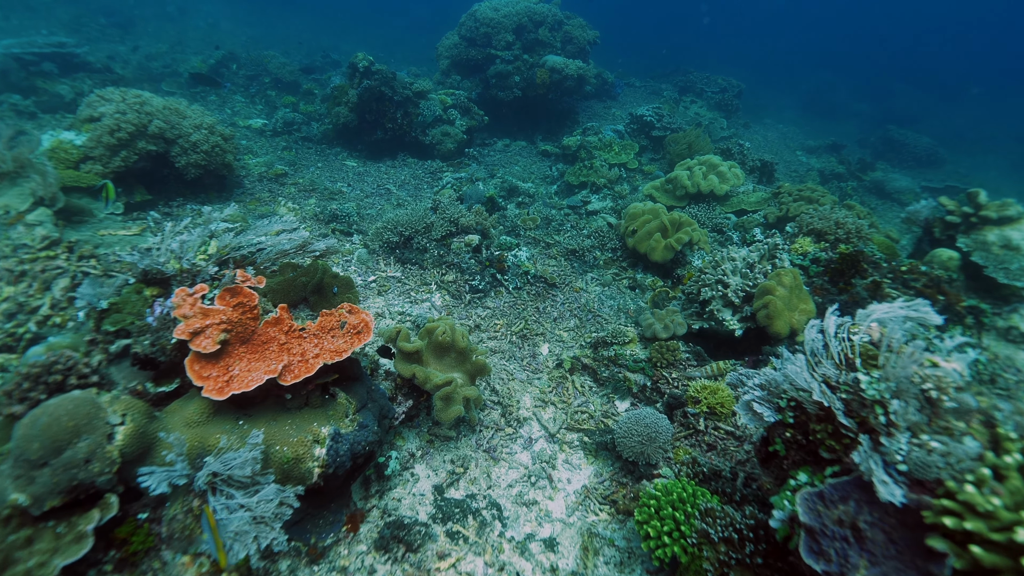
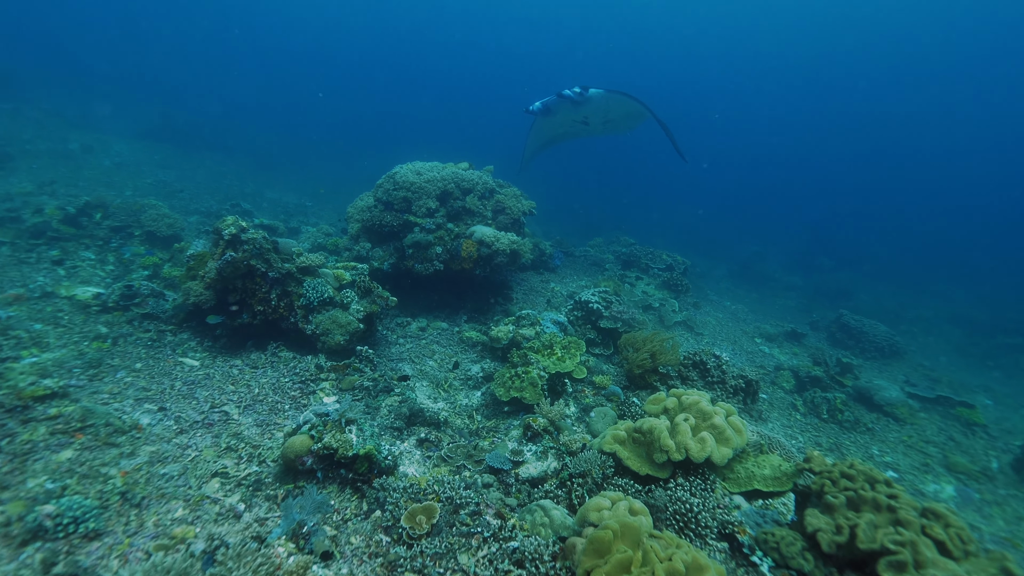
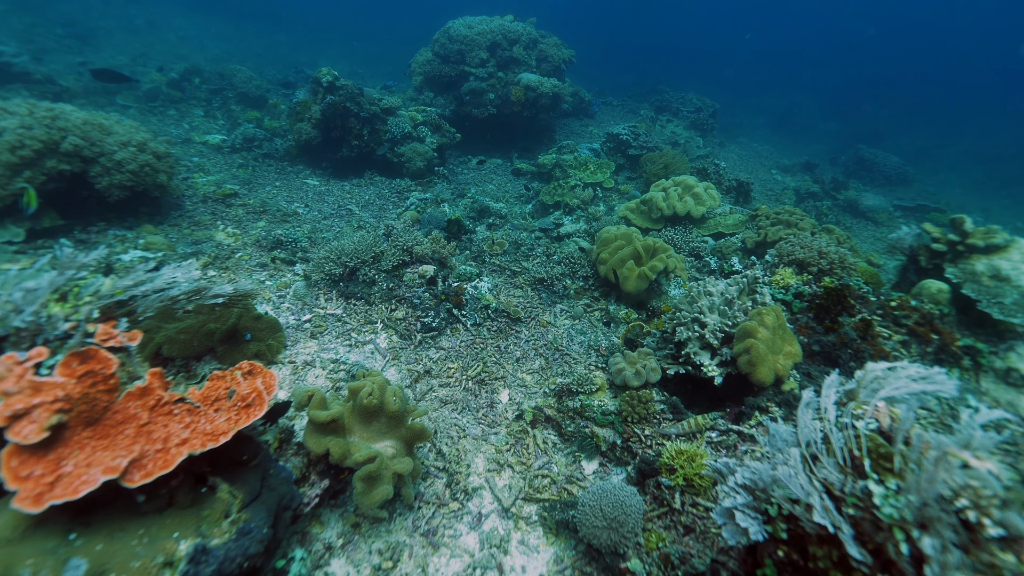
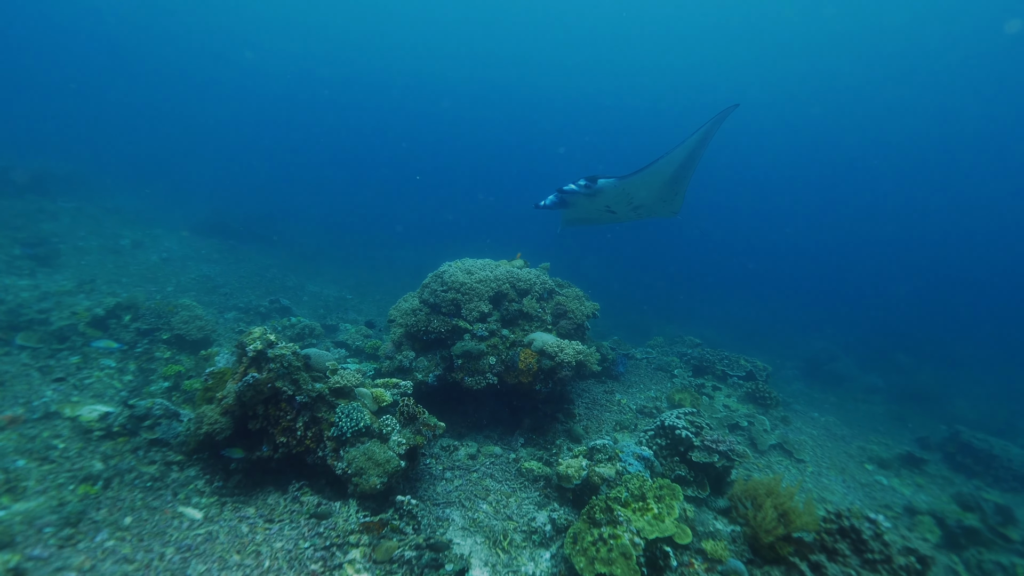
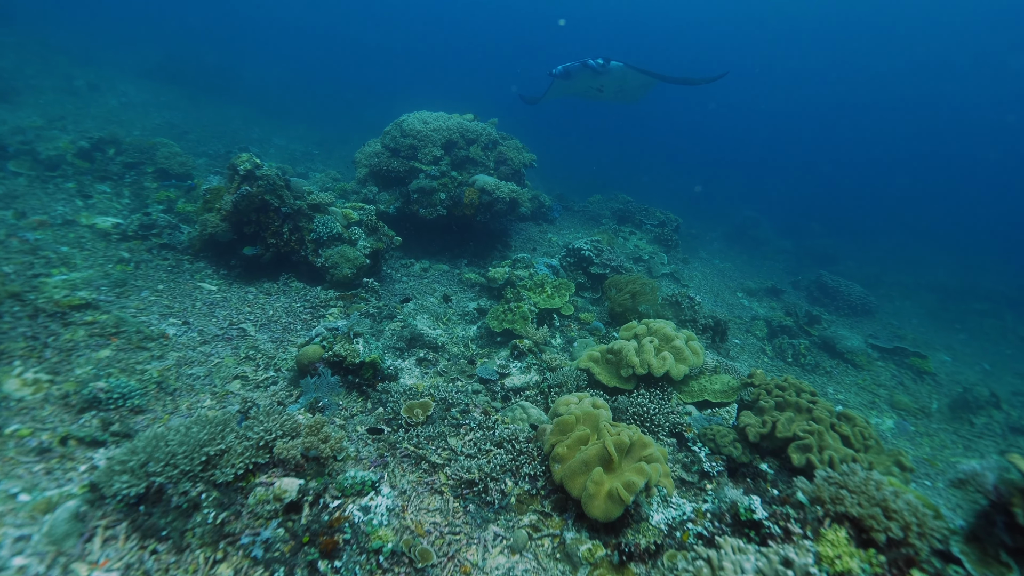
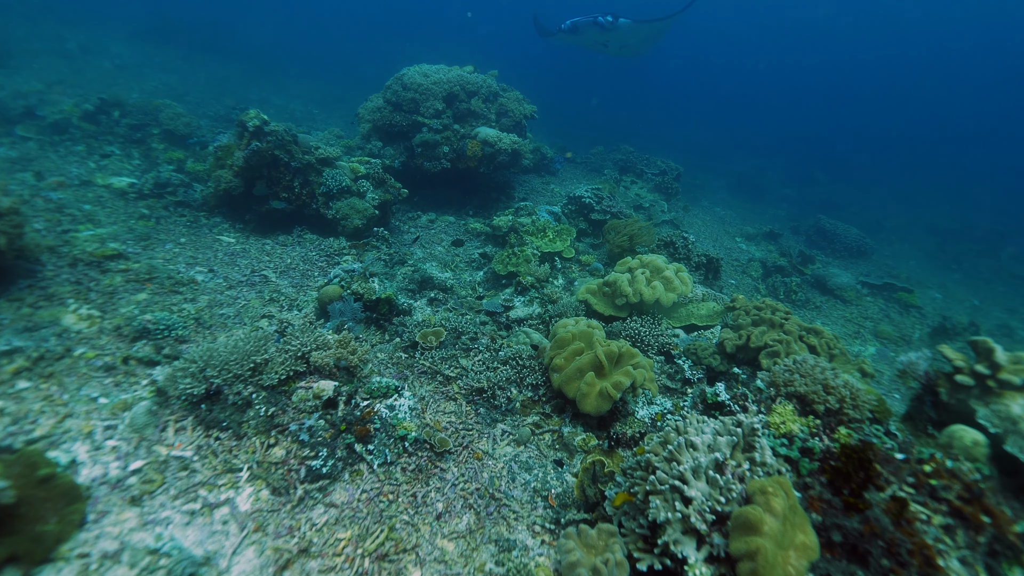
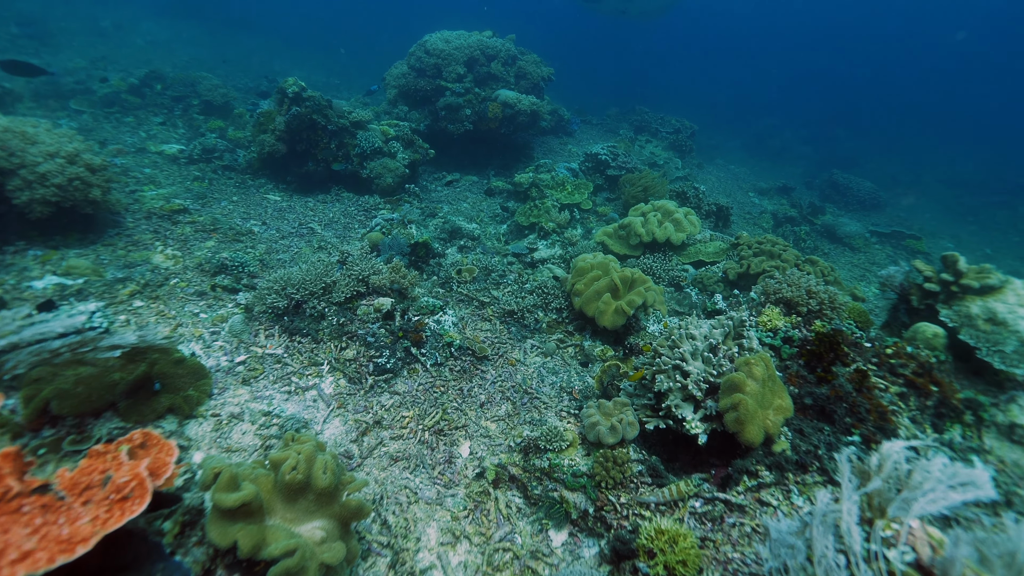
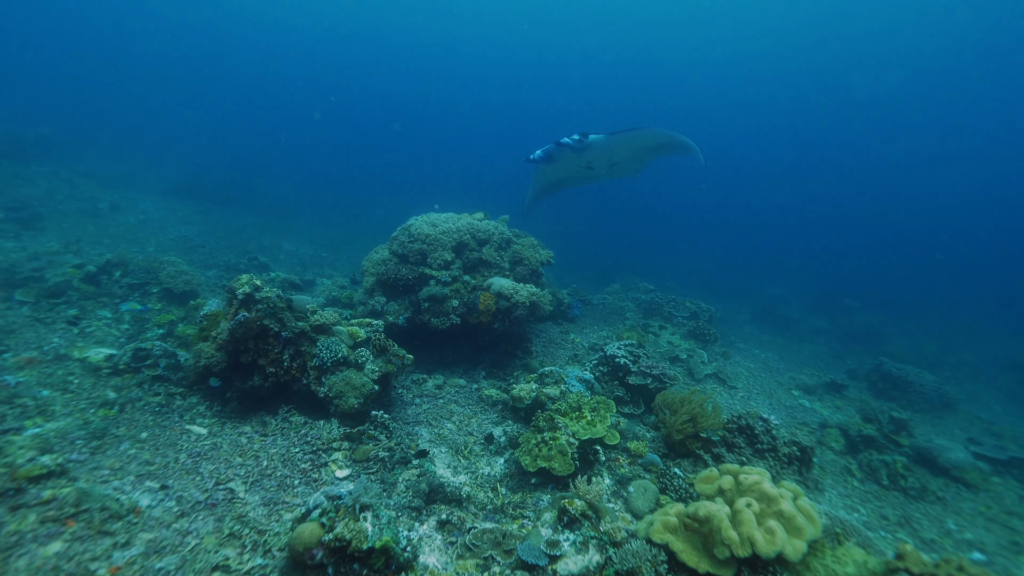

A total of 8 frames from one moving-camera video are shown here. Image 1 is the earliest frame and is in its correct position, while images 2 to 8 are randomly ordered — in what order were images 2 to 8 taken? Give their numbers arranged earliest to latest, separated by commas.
3, 7, 6, 5, 2, 8, 4
